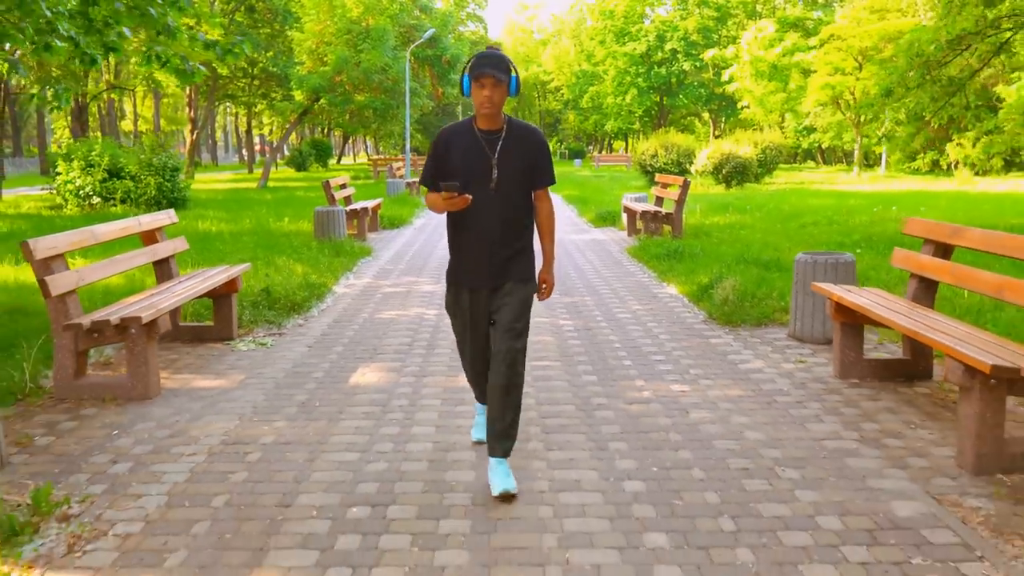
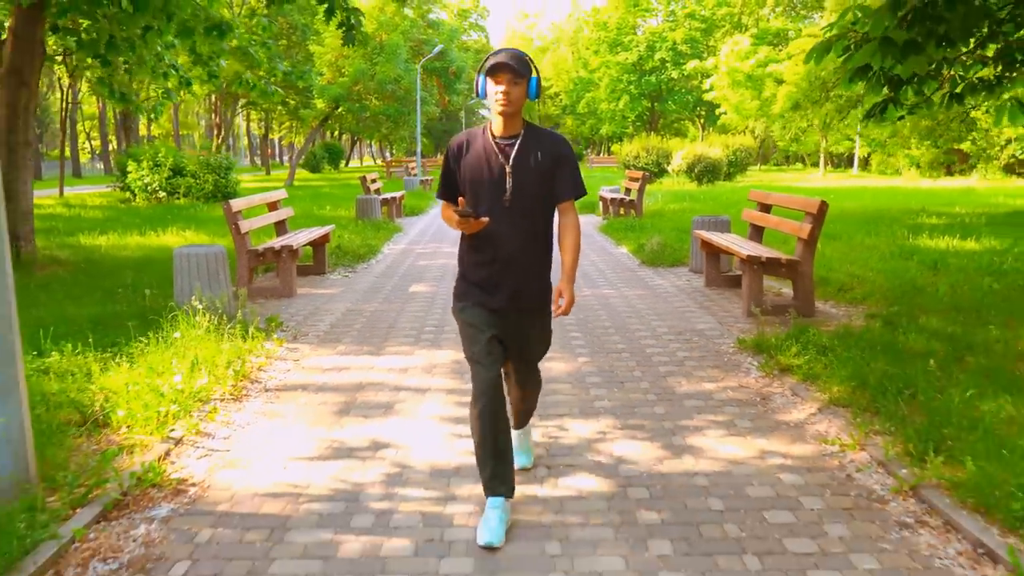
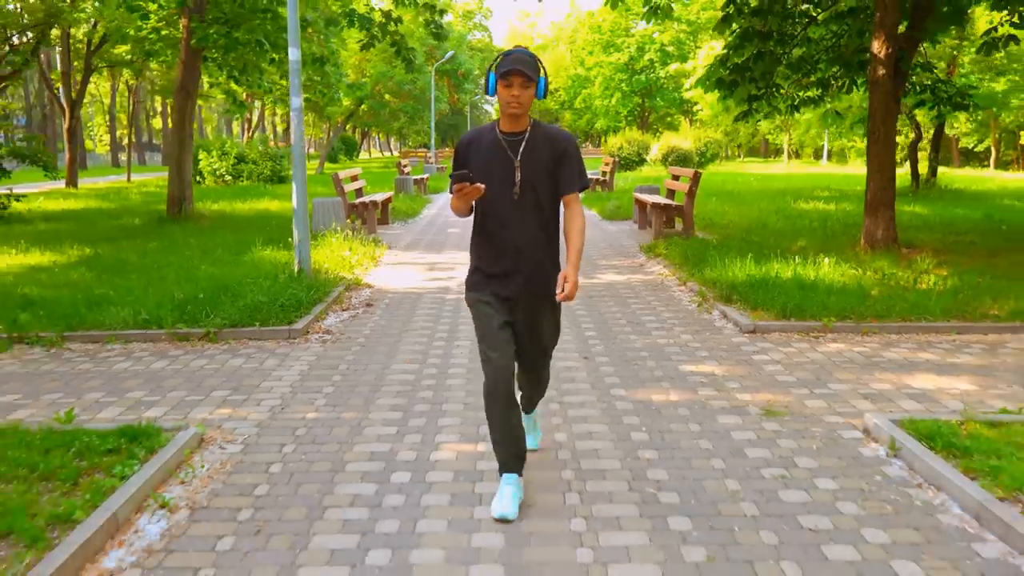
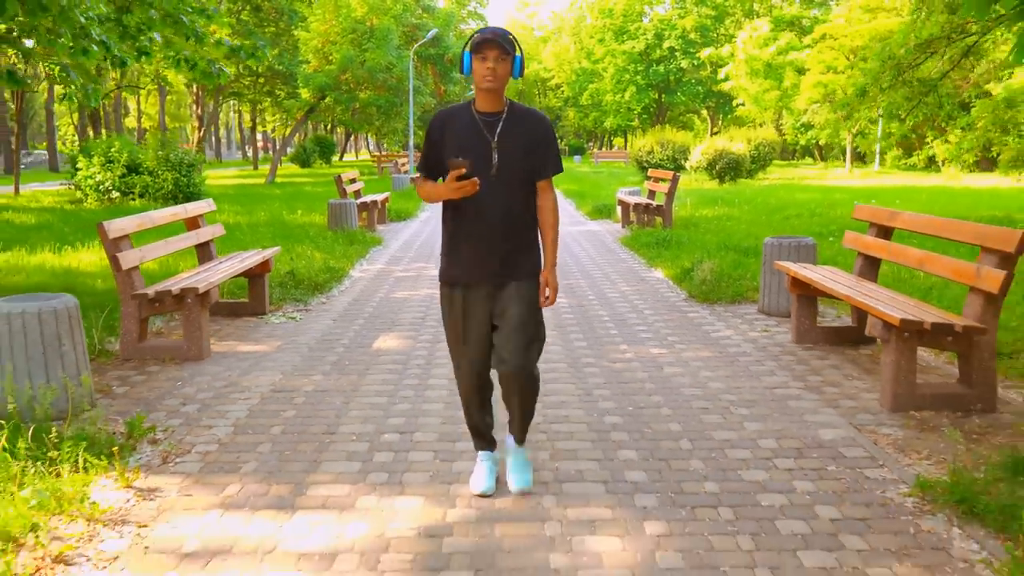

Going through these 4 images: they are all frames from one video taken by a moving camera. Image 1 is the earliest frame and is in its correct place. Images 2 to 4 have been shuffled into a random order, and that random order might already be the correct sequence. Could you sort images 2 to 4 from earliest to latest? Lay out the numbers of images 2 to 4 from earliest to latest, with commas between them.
4, 2, 3
